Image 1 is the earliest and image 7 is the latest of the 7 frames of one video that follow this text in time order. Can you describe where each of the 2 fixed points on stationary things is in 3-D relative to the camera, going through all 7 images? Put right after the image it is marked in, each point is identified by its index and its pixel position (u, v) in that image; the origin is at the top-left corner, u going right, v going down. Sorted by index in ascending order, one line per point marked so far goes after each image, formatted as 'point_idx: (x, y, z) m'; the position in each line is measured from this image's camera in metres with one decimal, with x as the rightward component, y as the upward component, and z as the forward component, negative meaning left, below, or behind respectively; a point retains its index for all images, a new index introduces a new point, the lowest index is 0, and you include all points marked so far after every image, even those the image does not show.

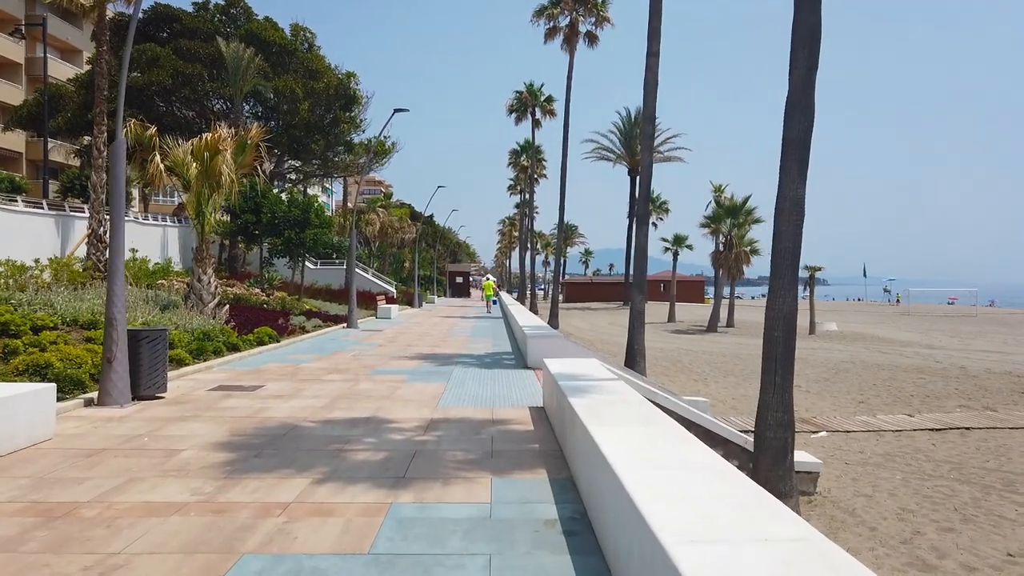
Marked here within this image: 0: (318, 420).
0: (-2.4, -1.6, +9.0) m
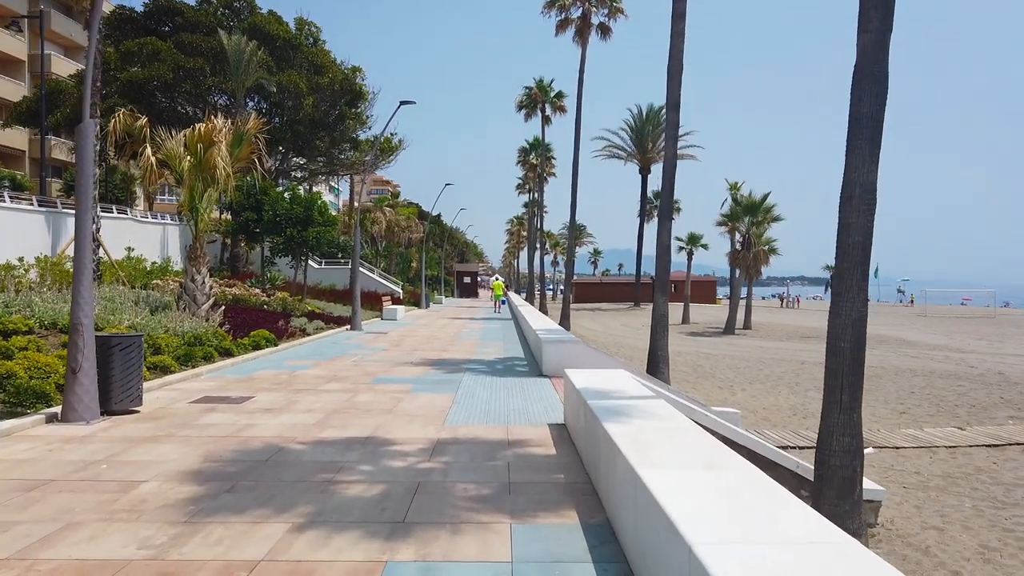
0: (-2.2, -1.6, +7.9) m
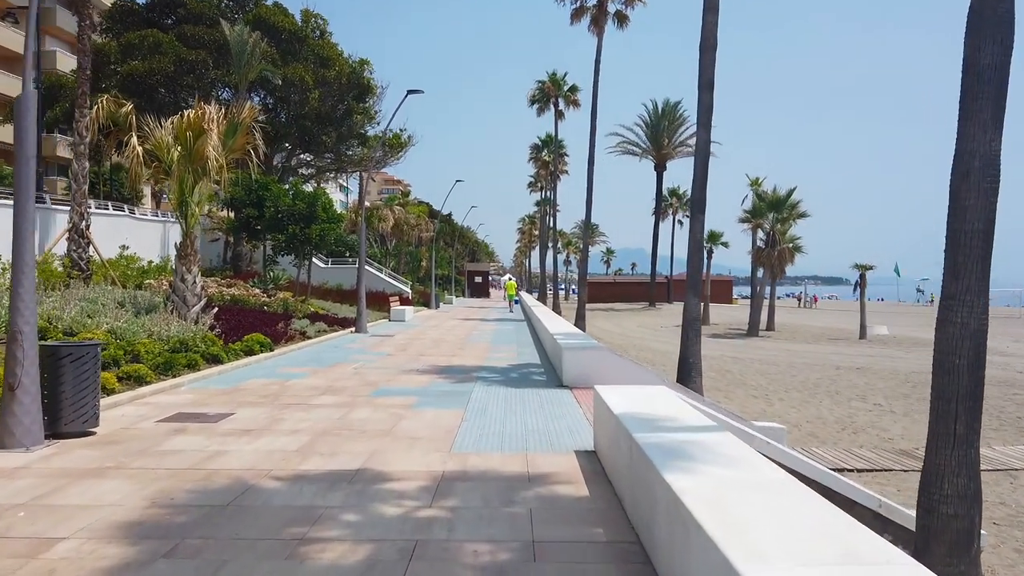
0: (-2.0, -1.6, +6.5) m
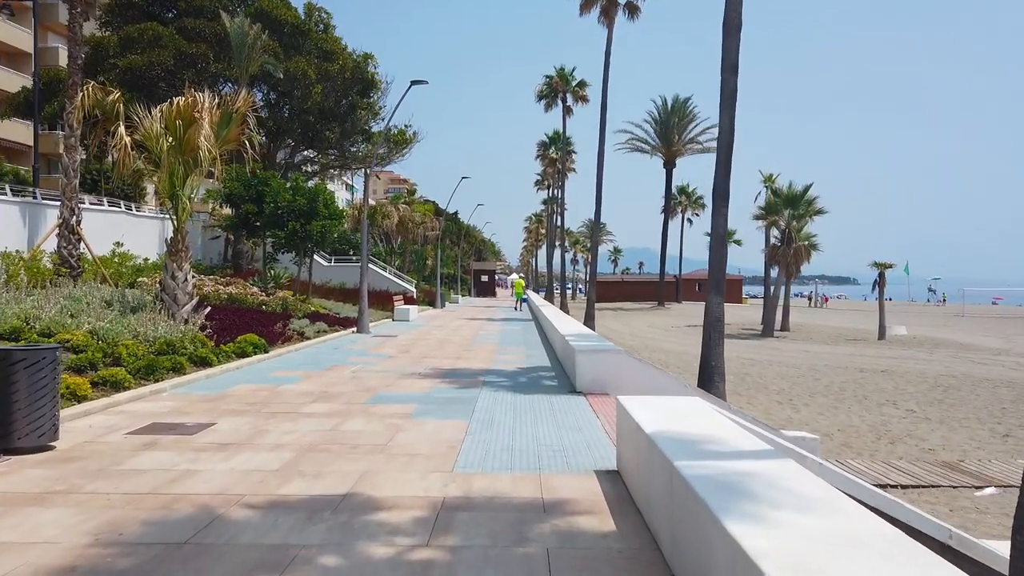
0: (-1.9, -1.6, +5.5) m
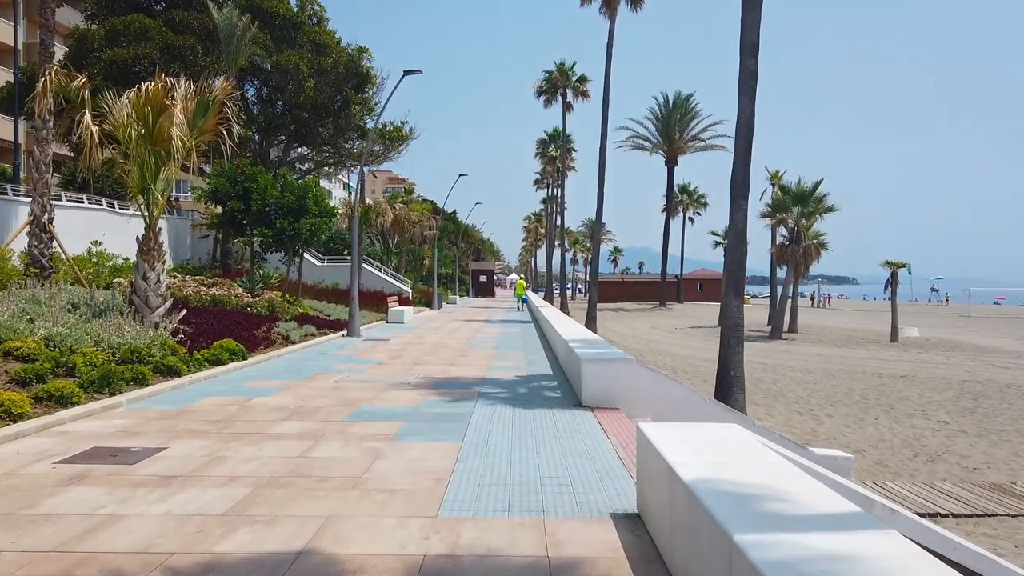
0: (-1.9, -1.6, +4.4) m
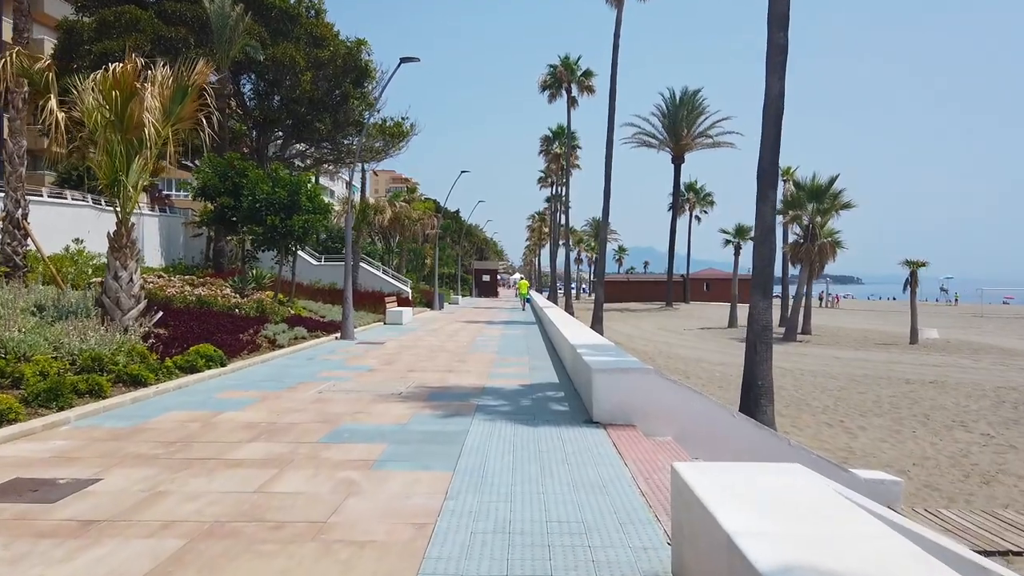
0: (-1.9, -1.6, +3.2) m
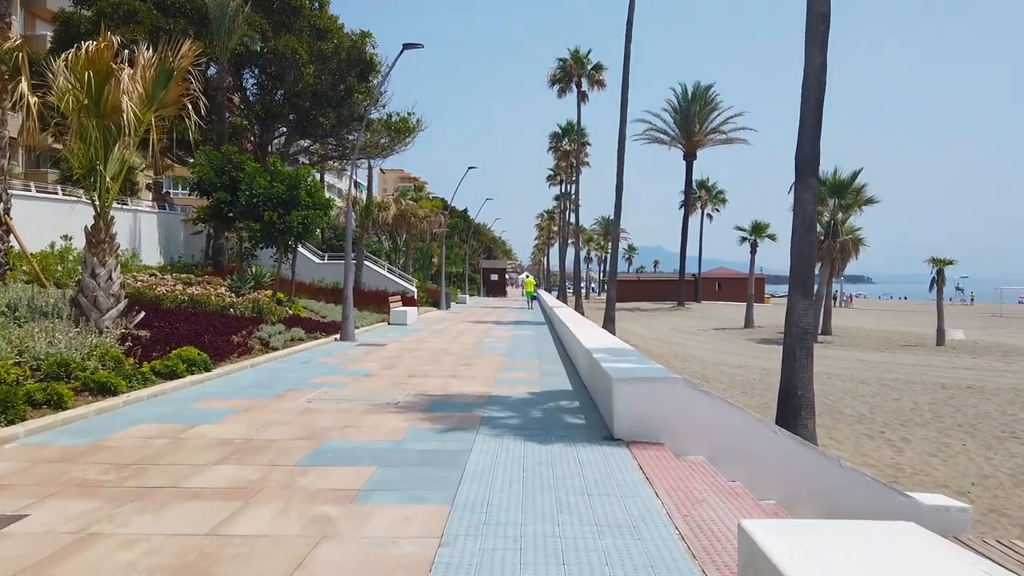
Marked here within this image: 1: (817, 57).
0: (-1.9, -1.6, +2.1) m
1: (+3.8, +2.9, +9.3) m
